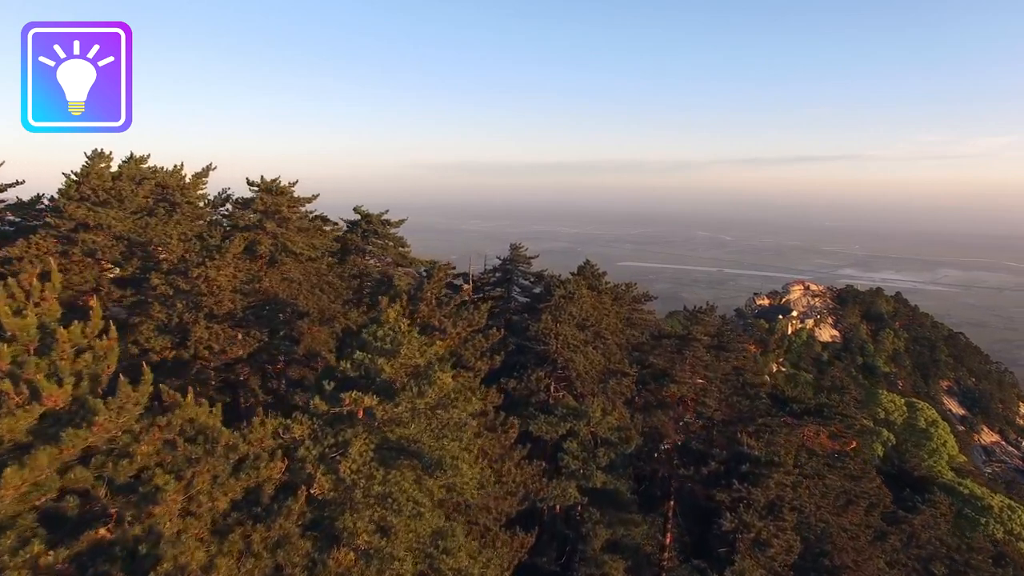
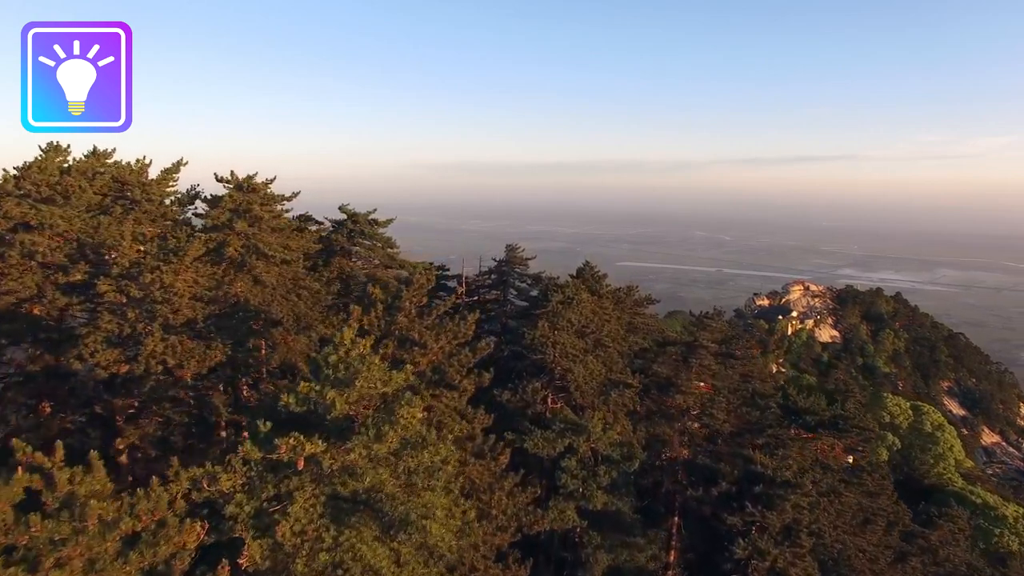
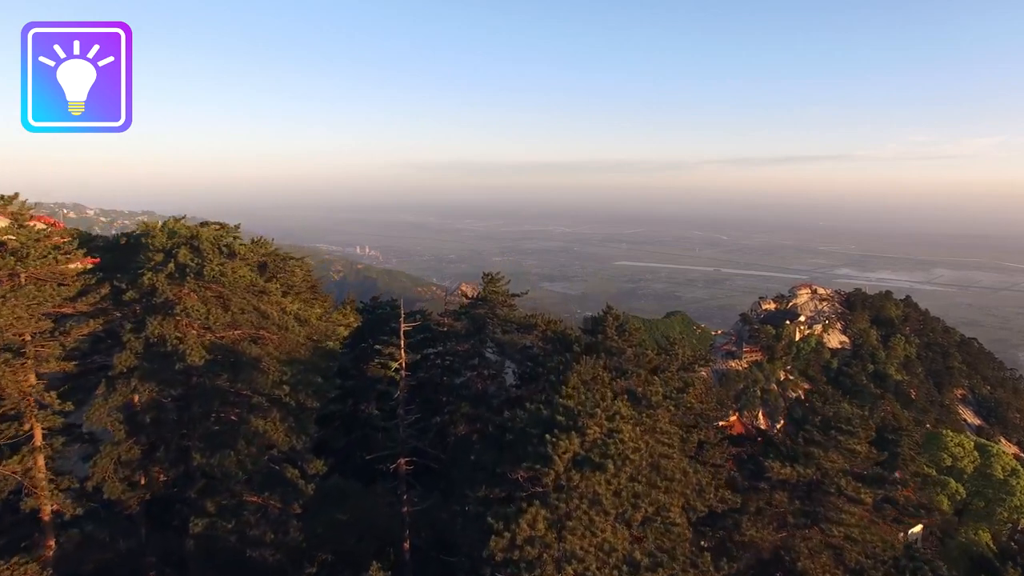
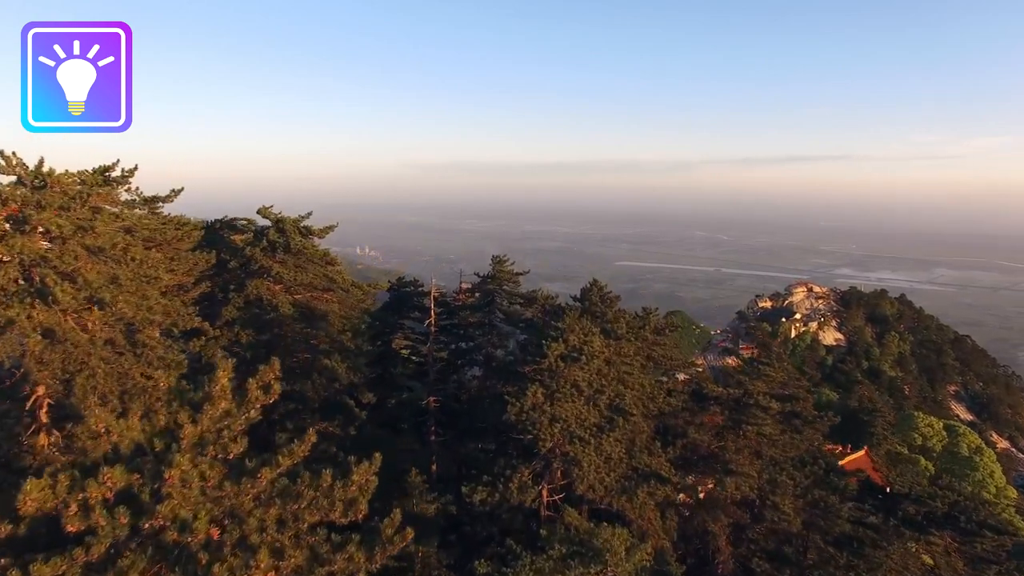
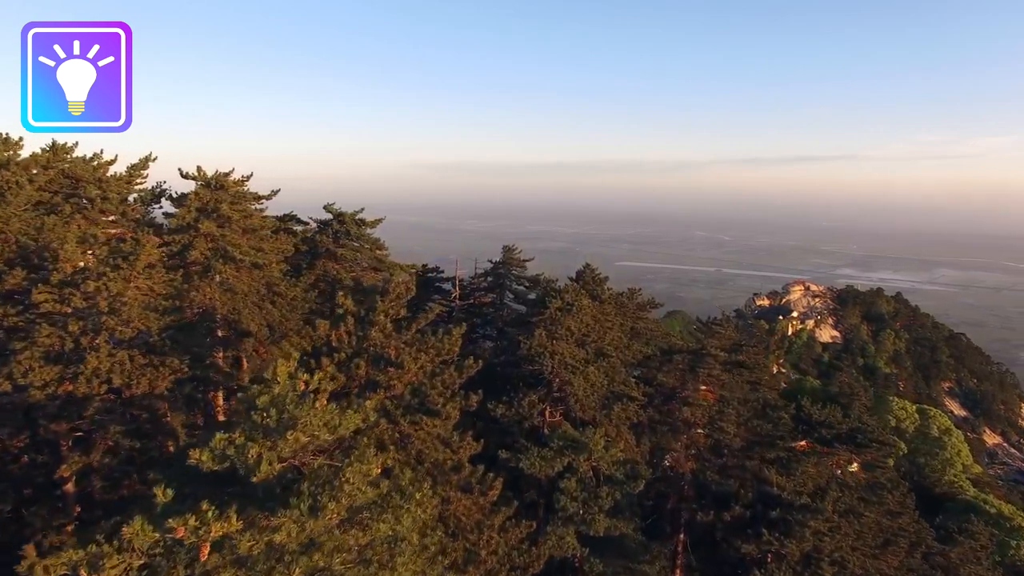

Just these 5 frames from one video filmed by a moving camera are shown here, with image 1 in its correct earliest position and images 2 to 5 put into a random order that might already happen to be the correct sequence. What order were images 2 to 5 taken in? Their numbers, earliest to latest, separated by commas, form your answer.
2, 5, 4, 3
